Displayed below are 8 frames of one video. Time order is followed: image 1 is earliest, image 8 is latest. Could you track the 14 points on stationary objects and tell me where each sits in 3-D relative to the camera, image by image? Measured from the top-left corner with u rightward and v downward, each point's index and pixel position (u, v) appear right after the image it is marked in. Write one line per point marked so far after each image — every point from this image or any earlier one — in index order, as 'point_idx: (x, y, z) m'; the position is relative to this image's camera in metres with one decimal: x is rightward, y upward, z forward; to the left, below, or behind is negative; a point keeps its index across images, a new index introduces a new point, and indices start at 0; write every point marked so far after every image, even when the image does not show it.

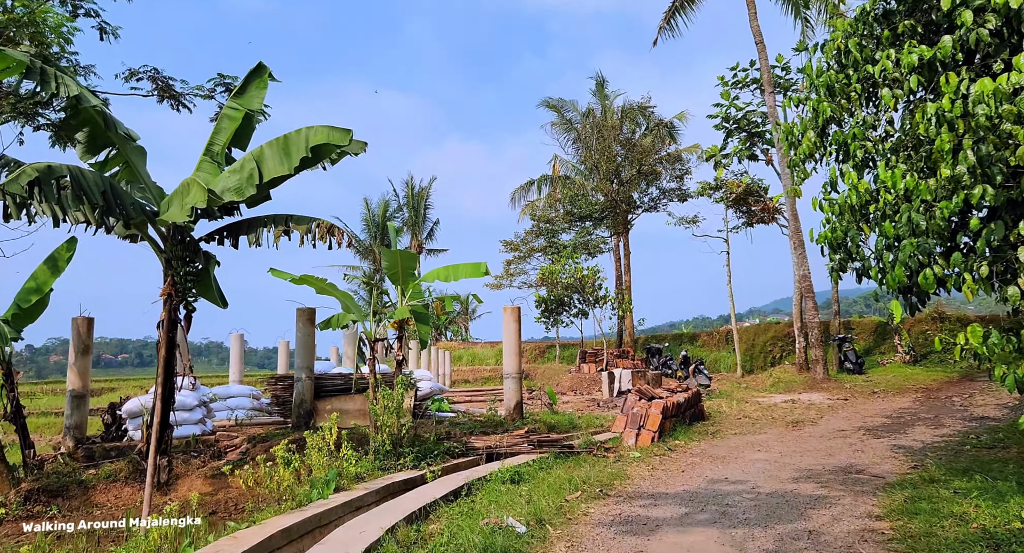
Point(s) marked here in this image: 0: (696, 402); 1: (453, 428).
0: (+3.0, -2.1, +12.1) m
1: (-0.8, -2.0, +9.6) m
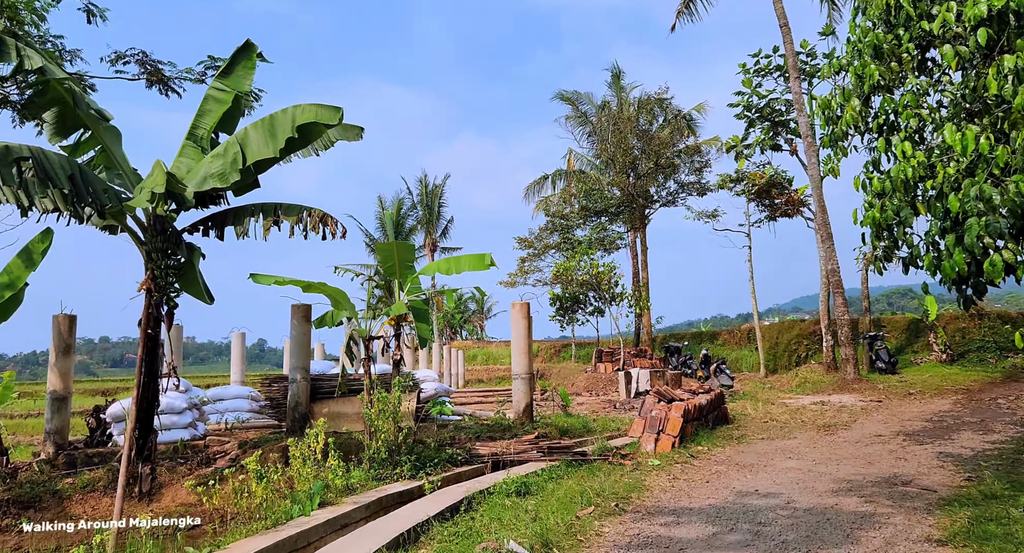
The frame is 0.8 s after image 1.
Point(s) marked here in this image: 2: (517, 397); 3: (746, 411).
0: (+3.2, -2.0, +11.4) m
1: (-0.7, -1.9, +8.9) m
2: (0.0, -1.6, +9.6) m
3: (+3.9, -2.2, +12.2) m
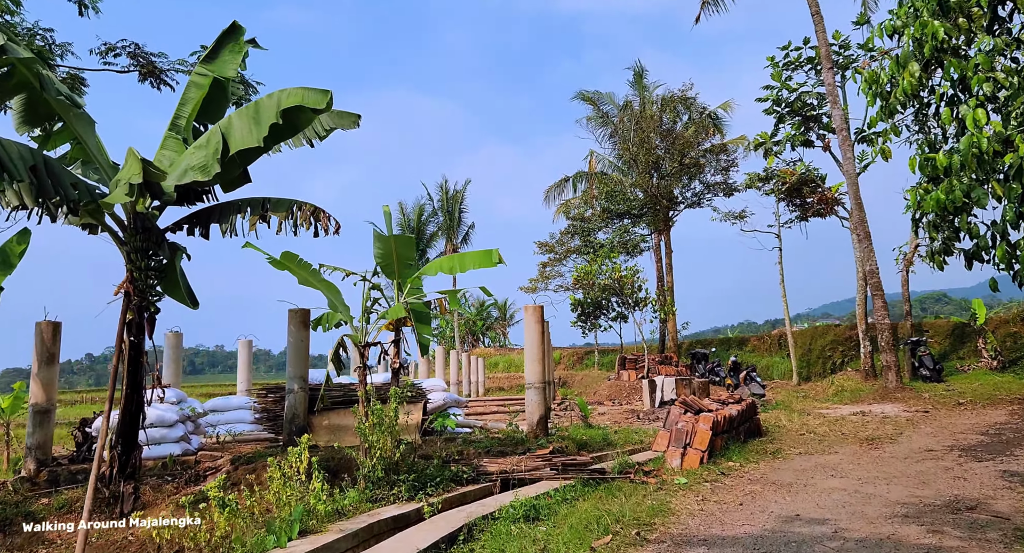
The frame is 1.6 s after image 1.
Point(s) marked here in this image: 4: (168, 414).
0: (+3.4, -2.0, +10.5) m
1: (-0.5, -2.0, +8.2) m
2: (+0.2, -1.6, +8.9) m
3: (+4.1, -2.2, +11.3) m
4: (-4.0, -1.6, +8.5) m
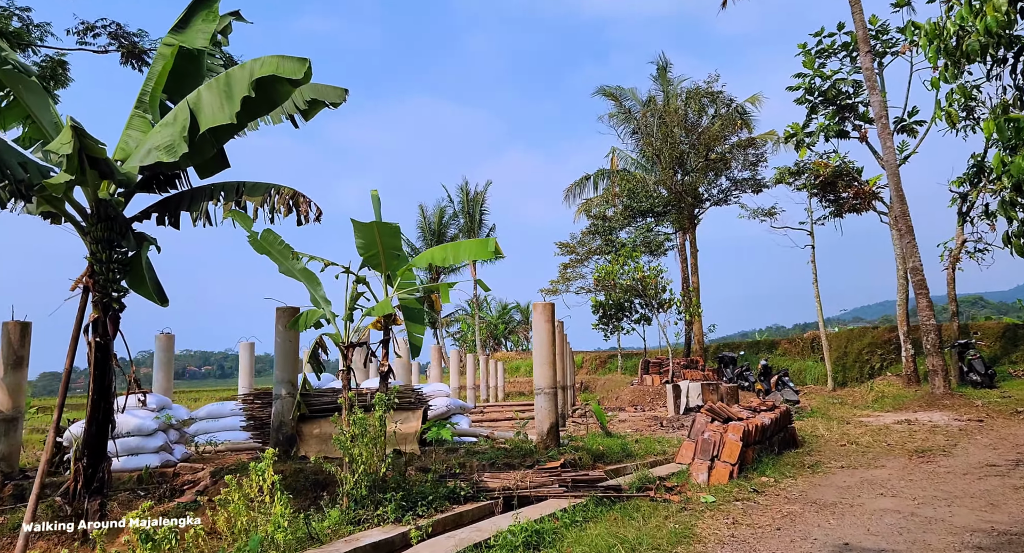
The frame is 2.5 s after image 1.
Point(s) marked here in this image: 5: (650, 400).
0: (+3.6, -1.9, +9.6) m
1: (-0.4, -1.9, +7.4) m
2: (+0.3, -1.5, +8.1) m
3: (+4.3, -2.2, +10.4) m
4: (-3.9, -1.5, +7.9) m
5: (+3.2, -2.8, +16.8) m
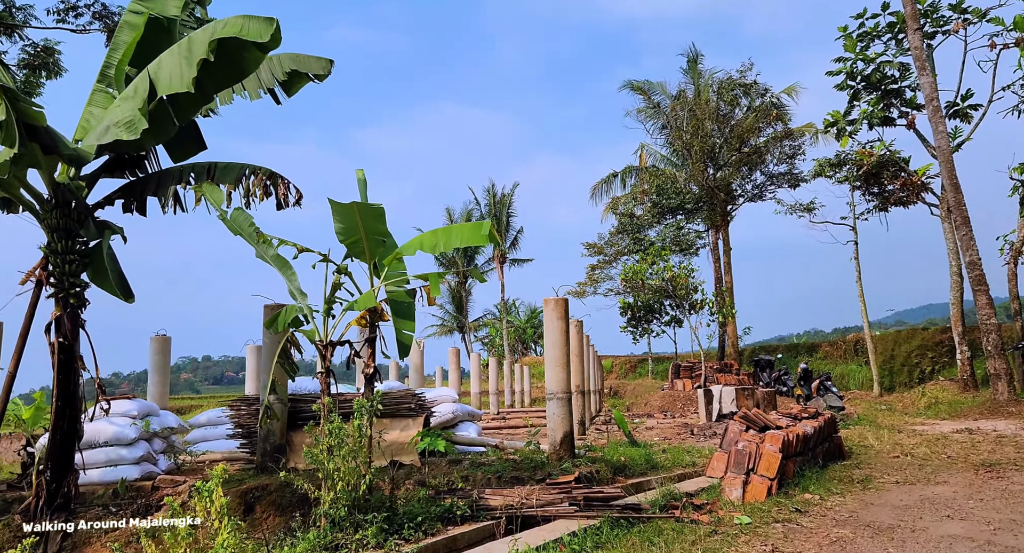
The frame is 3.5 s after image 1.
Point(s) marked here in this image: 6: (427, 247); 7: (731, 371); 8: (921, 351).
0: (+3.7, -1.8, +8.6) m
1: (-0.4, -1.8, +6.6) m
2: (+0.4, -1.5, +7.3) m
3: (+4.5, -2.1, +9.4) m
4: (-3.8, -1.5, +7.2) m
5: (+3.6, -2.8, +15.9) m
6: (-0.6, +0.2, +5.4) m
7: (+5.3, -2.3, +17.8) m
8: (+8.8, -1.6, +15.9) m
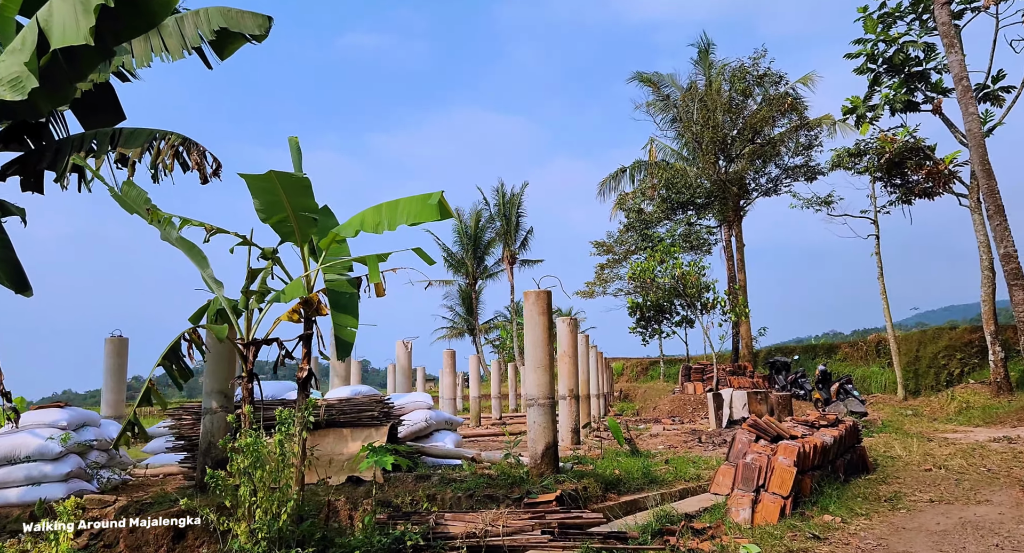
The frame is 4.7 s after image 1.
0: (+3.6, -1.7, +7.7) m
1: (-0.6, -1.7, +5.8) m
2: (+0.2, -1.4, +6.4) m
3: (+4.3, -2.0, +8.4) m
4: (-4.0, -1.4, +6.4) m
5: (+3.6, -2.7, +14.9) m
6: (-0.9, +0.3, +4.6) m
7: (+5.3, -2.2, +16.9) m
8: (+8.8, -1.5, +14.9) m
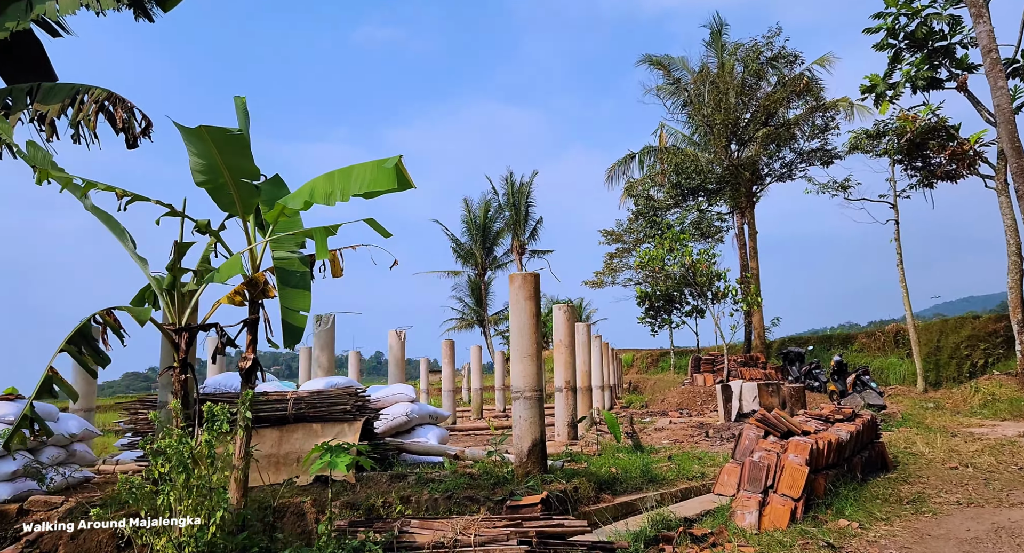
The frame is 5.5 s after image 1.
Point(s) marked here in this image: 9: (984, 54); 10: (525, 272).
0: (+3.5, -1.6, +7.1) m
1: (-0.7, -1.6, +5.3) m
2: (+0.1, -1.2, +5.9) m
3: (+4.2, -1.8, +7.8) m
4: (-4.1, -1.3, +6.0) m
5: (+3.7, -2.5, +14.3) m
6: (-1.0, +0.4, +4.0) m
7: (+5.4, -1.9, +16.2) m
8: (+8.8, -1.3, +14.2) m
9: (+7.3, +3.5, +11.5) m
10: (+0.1, 0.0, +6.0) m
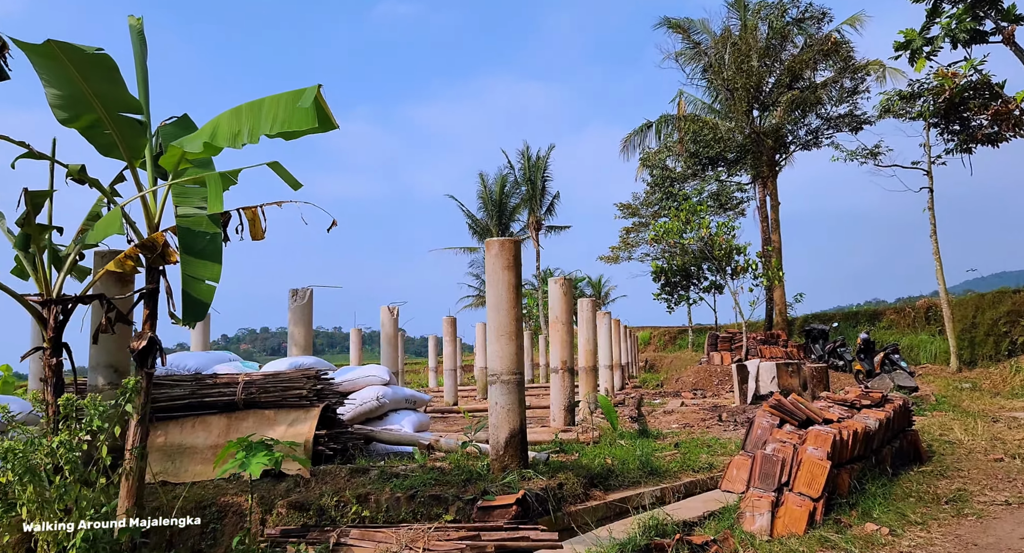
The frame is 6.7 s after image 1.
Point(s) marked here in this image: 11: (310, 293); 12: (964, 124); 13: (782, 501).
0: (+3.3, -1.3, +6.3) m
1: (-0.9, -1.4, +4.6) m
2: (-0.1, -1.0, +5.1) m
3: (+4.1, -1.5, +7.0) m
4: (-4.3, -1.1, +5.4) m
5: (+3.7, -2.0, +13.5) m
6: (-1.3, +0.6, +3.3) m
7: (+5.6, -1.4, +15.4) m
8: (+8.9, -0.7, +13.2) m
9: (+7.3, +3.9, +10.5) m
10: (0.0, +0.3, +5.2) m
11: (-2.2, -0.2, +7.9) m
12: (+8.4, +2.9, +13.7) m
13: (+1.7, -1.4, +4.6) m
